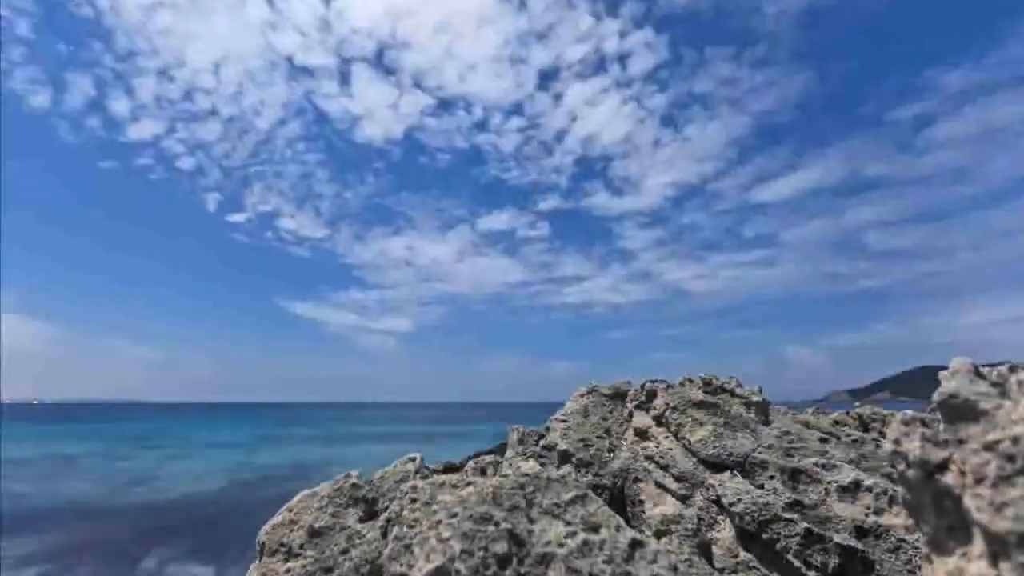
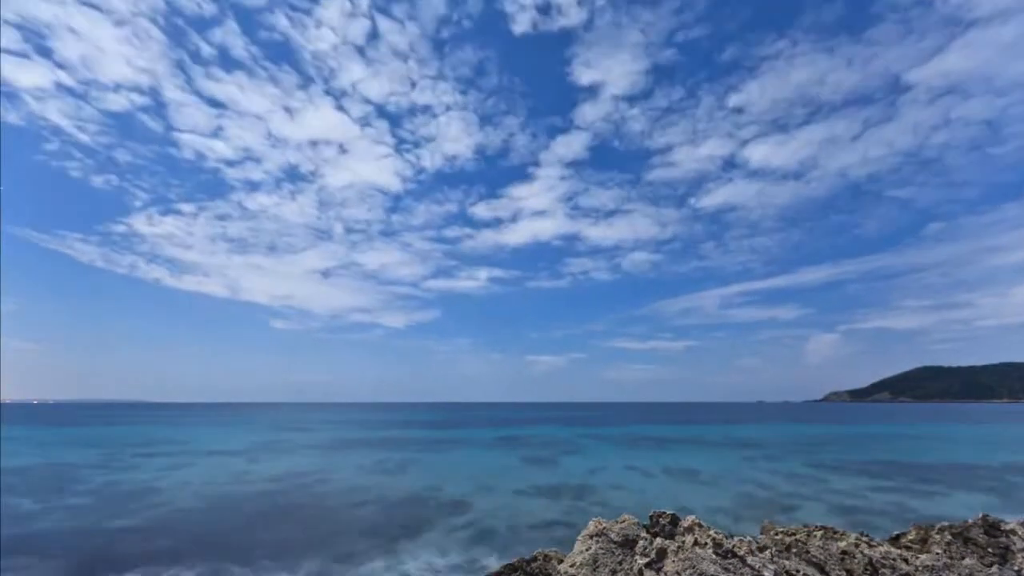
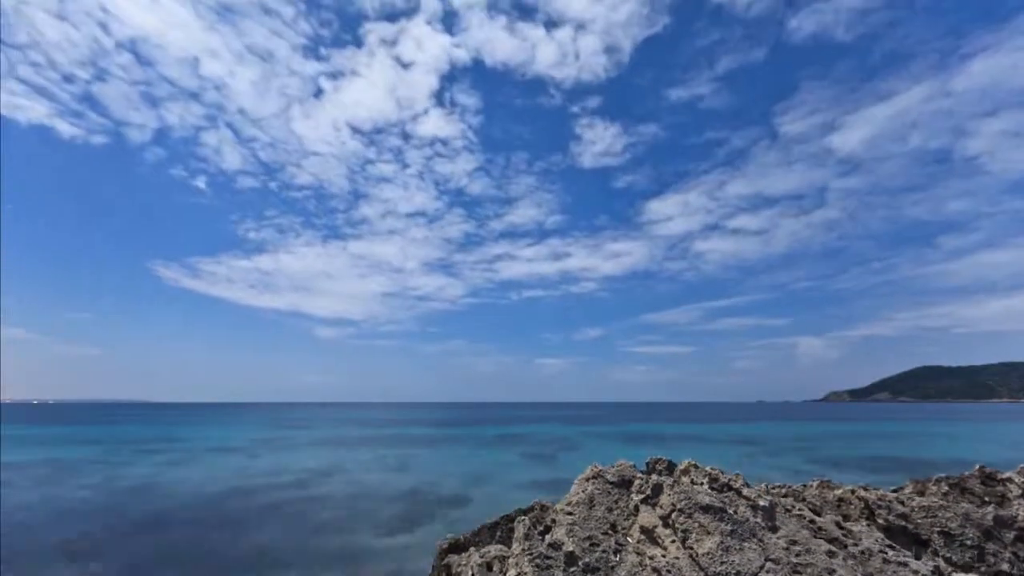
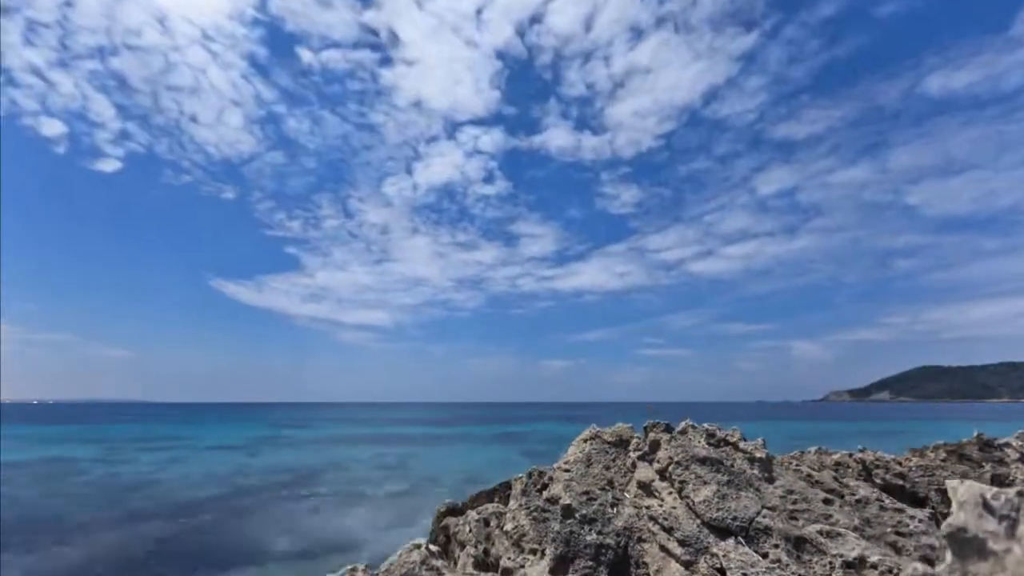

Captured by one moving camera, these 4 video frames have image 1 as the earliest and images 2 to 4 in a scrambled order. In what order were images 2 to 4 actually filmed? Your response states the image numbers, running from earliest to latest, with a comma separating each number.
4, 3, 2
